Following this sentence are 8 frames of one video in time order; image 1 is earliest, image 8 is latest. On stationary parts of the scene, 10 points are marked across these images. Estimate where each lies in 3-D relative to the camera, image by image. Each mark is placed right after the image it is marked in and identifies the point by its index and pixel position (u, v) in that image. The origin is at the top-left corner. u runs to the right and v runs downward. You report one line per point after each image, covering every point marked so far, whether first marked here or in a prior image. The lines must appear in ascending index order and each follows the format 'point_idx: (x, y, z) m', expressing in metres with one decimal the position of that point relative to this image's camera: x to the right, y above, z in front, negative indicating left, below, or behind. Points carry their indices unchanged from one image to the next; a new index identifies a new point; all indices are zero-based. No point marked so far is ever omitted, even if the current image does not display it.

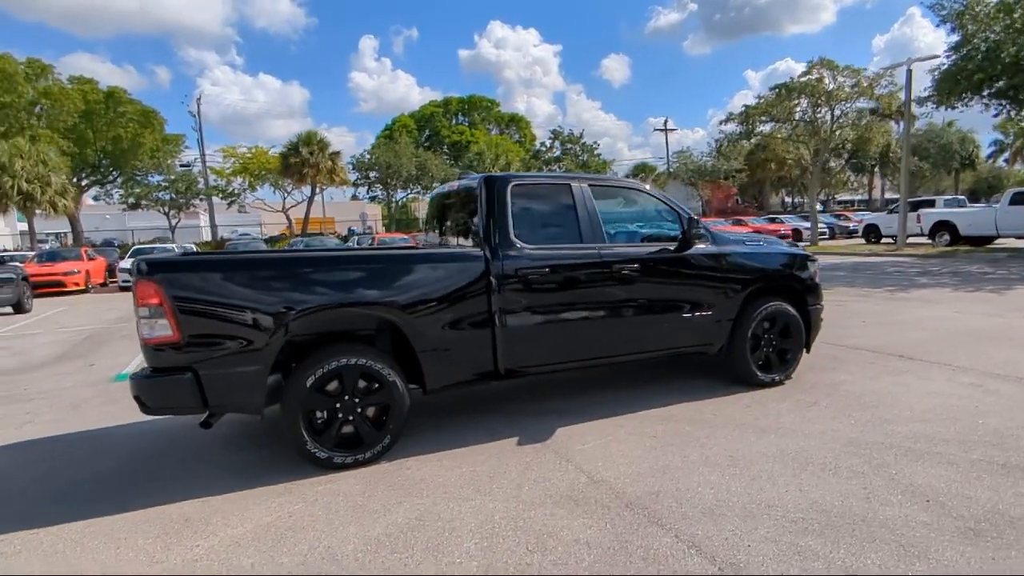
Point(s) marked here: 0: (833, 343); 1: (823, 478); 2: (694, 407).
0: (+4.0, -0.7, +7.6) m
1: (+1.9, -1.2, +3.9) m
2: (+1.6, -1.1, +5.3) m
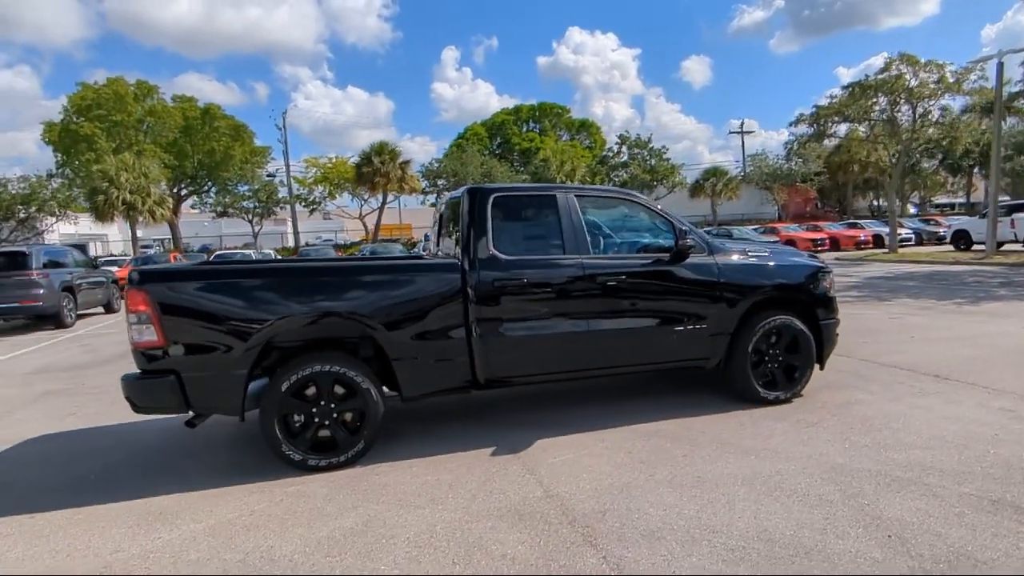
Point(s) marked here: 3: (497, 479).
0: (+4.1, -0.8, +7.1) m
1: (+1.6, -1.3, +3.6) m
2: (+1.4, -1.2, +5.1) m
3: (-0.1, -1.3, +4.3) m
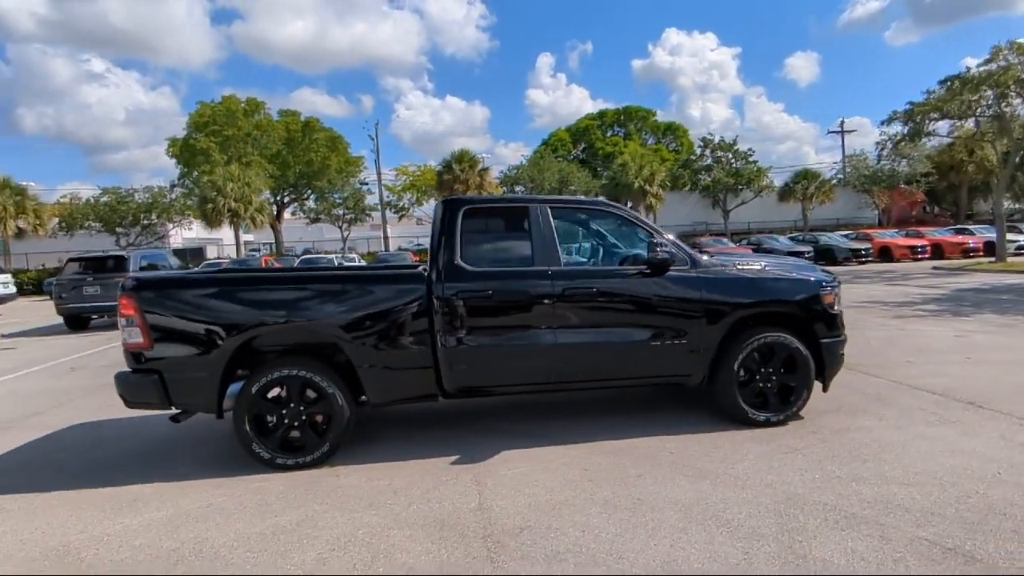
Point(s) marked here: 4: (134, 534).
0: (+4.1, -1.0, +6.5) m
1: (+1.1, -1.4, +3.4) m
2: (+1.1, -1.3, +5.0) m
3: (-0.5, -1.4, +4.4) m
4: (-2.4, -1.6, +3.9) m
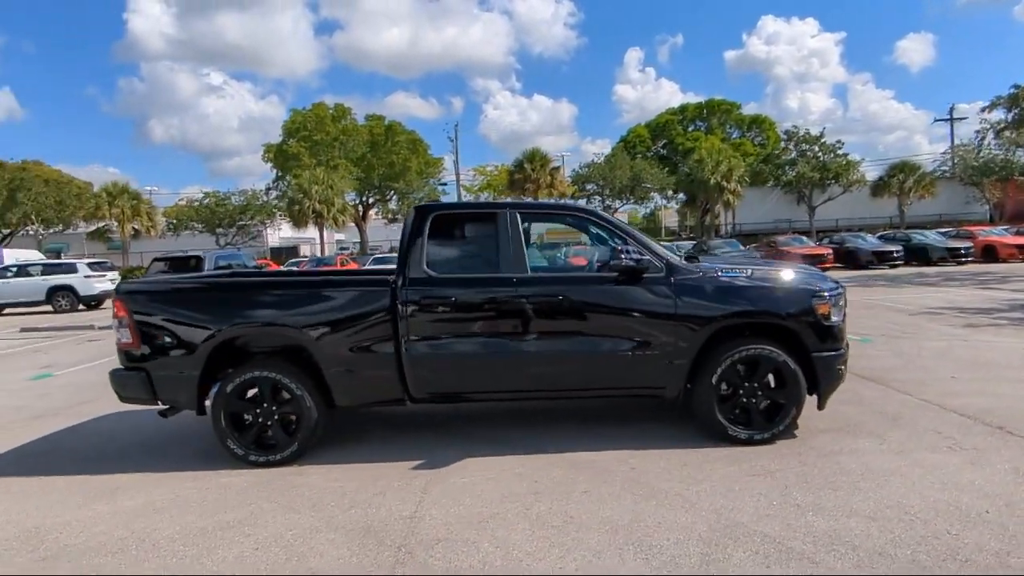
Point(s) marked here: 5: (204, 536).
0: (+4.0, -1.1, +5.9) m
1: (+0.6, -1.5, +3.3) m
2: (+0.8, -1.3, +4.7) m
3: (-0.9, -1.5, +4.4) m
4: (-2.8, -1.6, +4.2) m
5: (-2.0, -1.6, +3.9) m
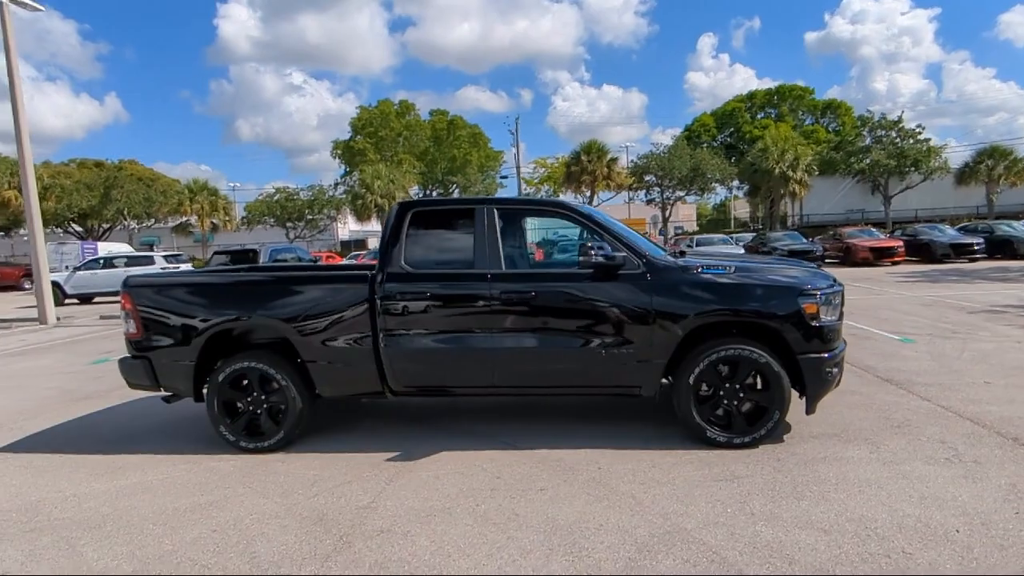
0: (+3.8, -1.1, +5.4) m
1: (+0.2, -1.4, +3.2) m
2: (+0.6, -1.3, +4.7) m
3: (-1.1, -1.4, +4.5) m
4: (-3.1, -1.6, +4.5) m
5: (-2.3, -1.5, +4.1) m
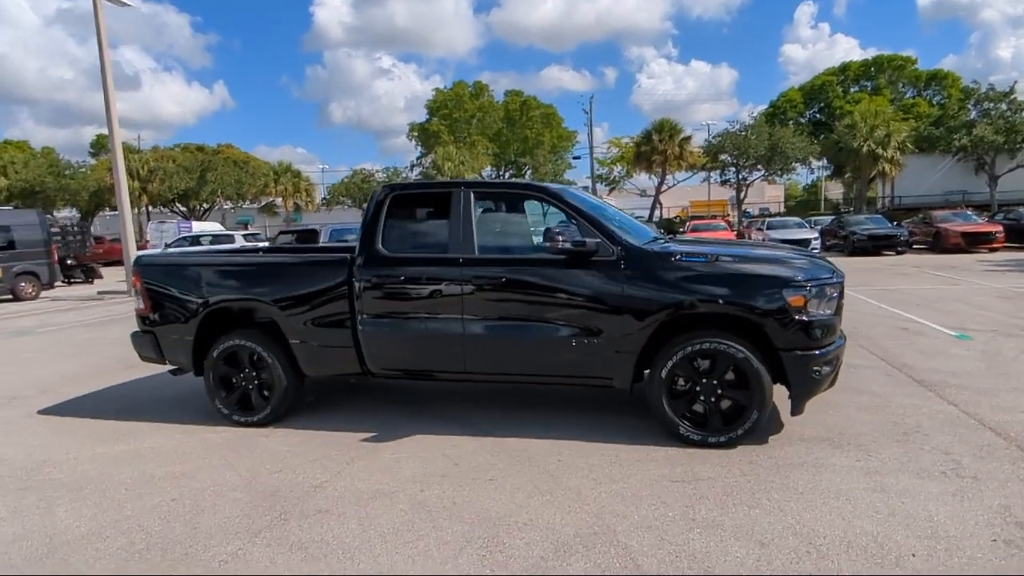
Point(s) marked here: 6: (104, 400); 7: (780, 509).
0: (+3.6, -1.0, +4.9) m
1: (-0.3, -1.4, +3.2) m
2: (+0.3, -1.2, +4.5) m
3: (-1.4, -1.3, +4.6) m
4: (-3.4, -1.4, +4.9) m
5: (-2.6, -1.4, +4.4) m
6: (-4.4, -1.2, +6.6) m
7: (+1.5, -1.3, +3.5) m
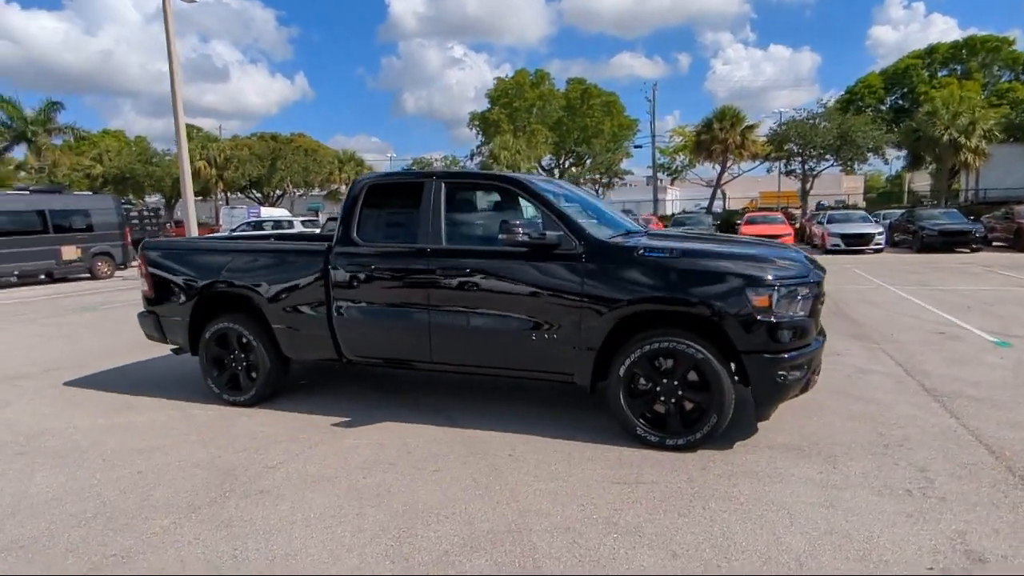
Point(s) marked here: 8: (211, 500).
0: (+3.3, -1.0, +4.5) m
1: (-0.8, -1.3, +3.2) m
2: (0.0, -1.1, +4.5) m
3: (-1.7, -1.2, +4.7) m
4: (-3.6, -1.2, +5.2) m
5: (-2.9, -1.3, +4.6) m
6: (-4.4, -1.0, +7.0) m
7: (+1.1, -1.2, +3.3) m
8: (-1.8, -1.3, +3.8) m
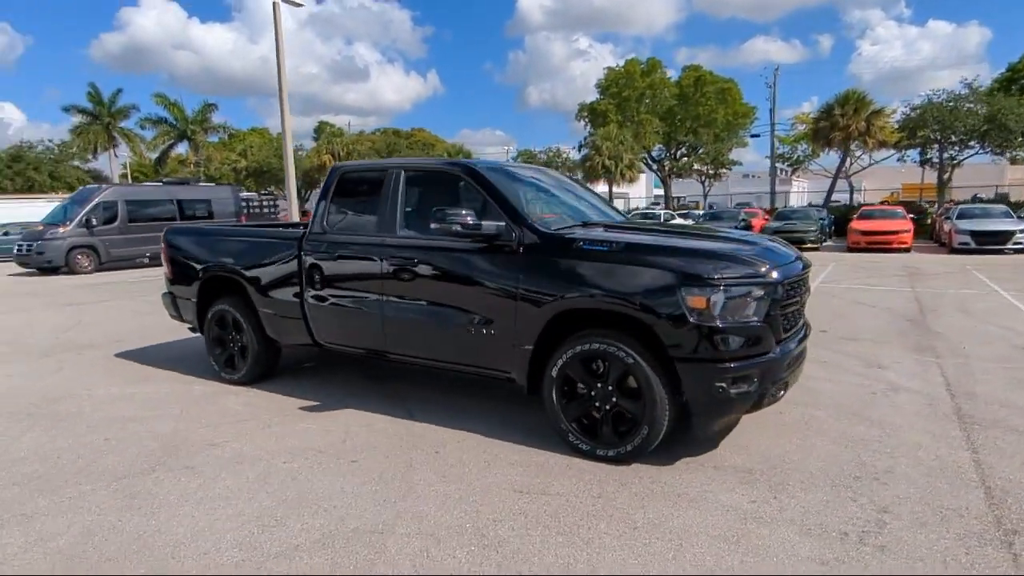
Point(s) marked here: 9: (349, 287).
0: (+2.8, -1.1, +3.7) m
1: (-1.5, -1.3, +3.2) m
2: (-0.5, -1.1, +4.3) m
3: (-2.1, -1.1, +4.9) m
4: (-3.9, -1.0, +5.7) m
5: (-3.3, -1.1, +5.0) m
6: (-4.3, -0.8, +7.6) m
7: (+0.4, -1.2, +3.0) m
8: (-2.4, -1.2, +4.0) m
9: (-1.3, 0.0, +5.0) m
